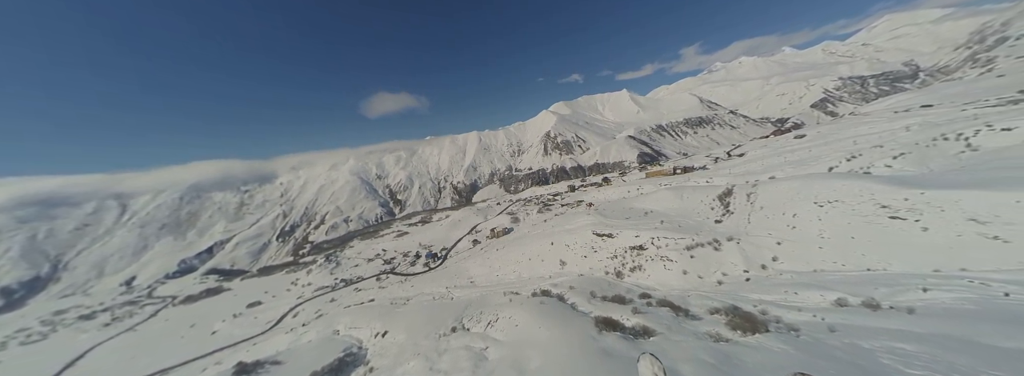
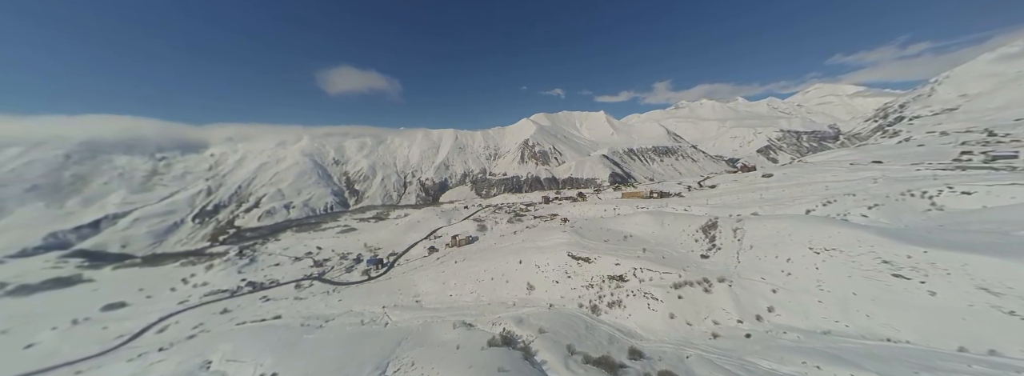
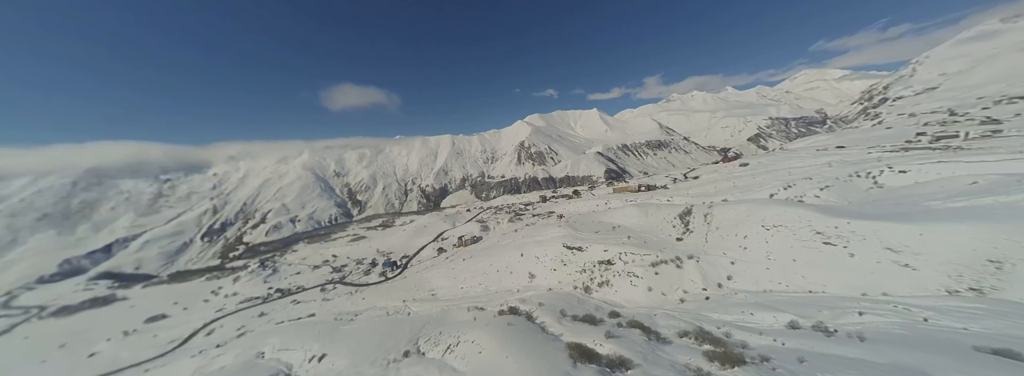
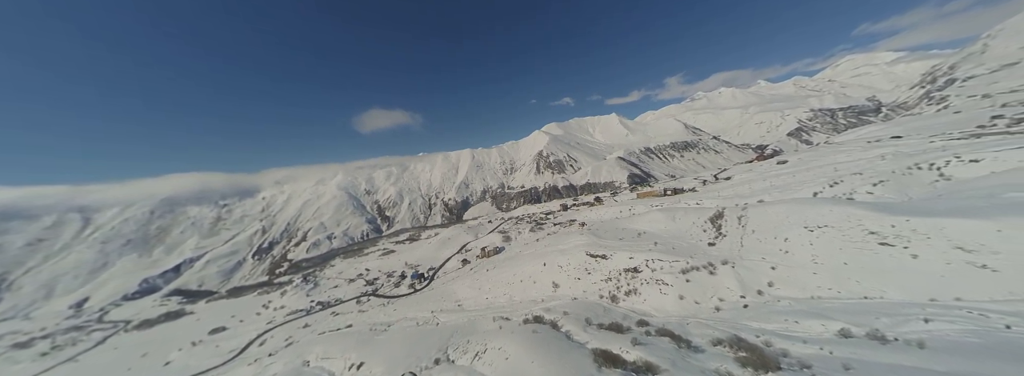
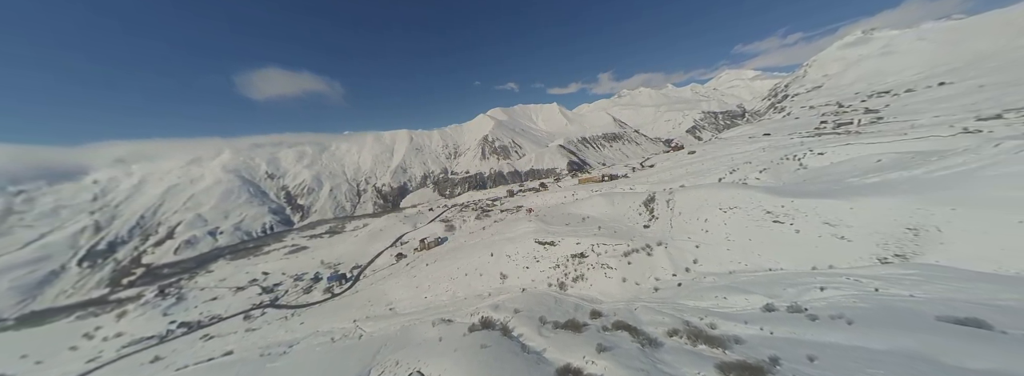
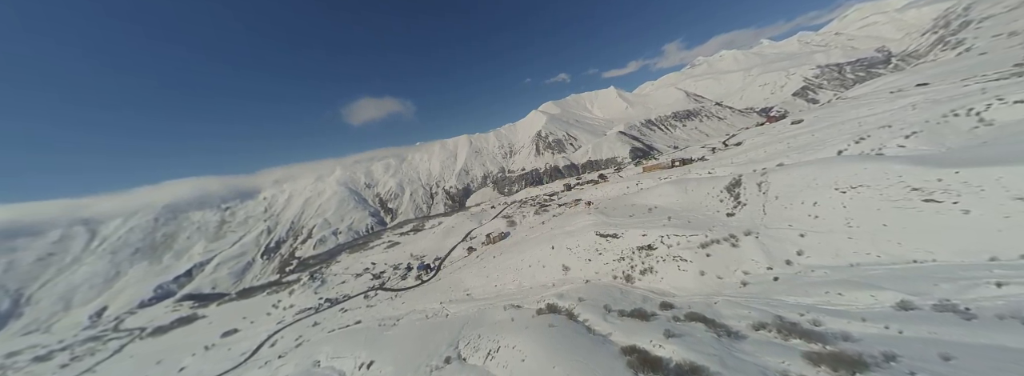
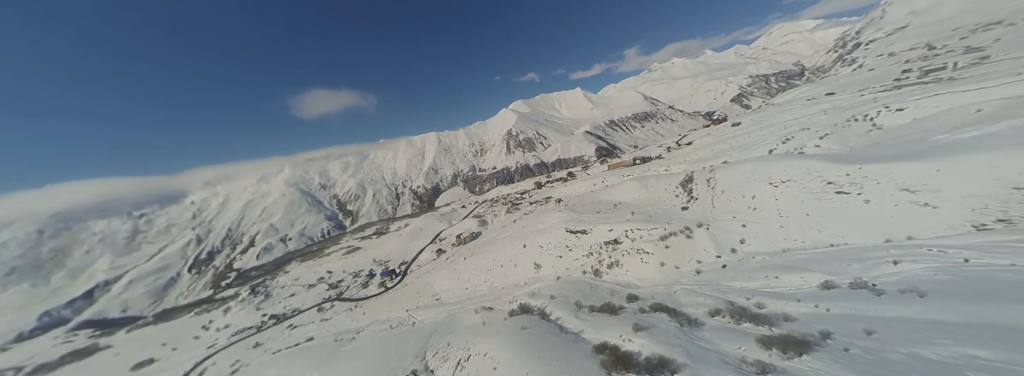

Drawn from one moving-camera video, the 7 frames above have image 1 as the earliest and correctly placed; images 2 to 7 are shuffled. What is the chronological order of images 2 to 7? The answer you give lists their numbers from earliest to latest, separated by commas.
4, 3, 6, 7, 5, 2
